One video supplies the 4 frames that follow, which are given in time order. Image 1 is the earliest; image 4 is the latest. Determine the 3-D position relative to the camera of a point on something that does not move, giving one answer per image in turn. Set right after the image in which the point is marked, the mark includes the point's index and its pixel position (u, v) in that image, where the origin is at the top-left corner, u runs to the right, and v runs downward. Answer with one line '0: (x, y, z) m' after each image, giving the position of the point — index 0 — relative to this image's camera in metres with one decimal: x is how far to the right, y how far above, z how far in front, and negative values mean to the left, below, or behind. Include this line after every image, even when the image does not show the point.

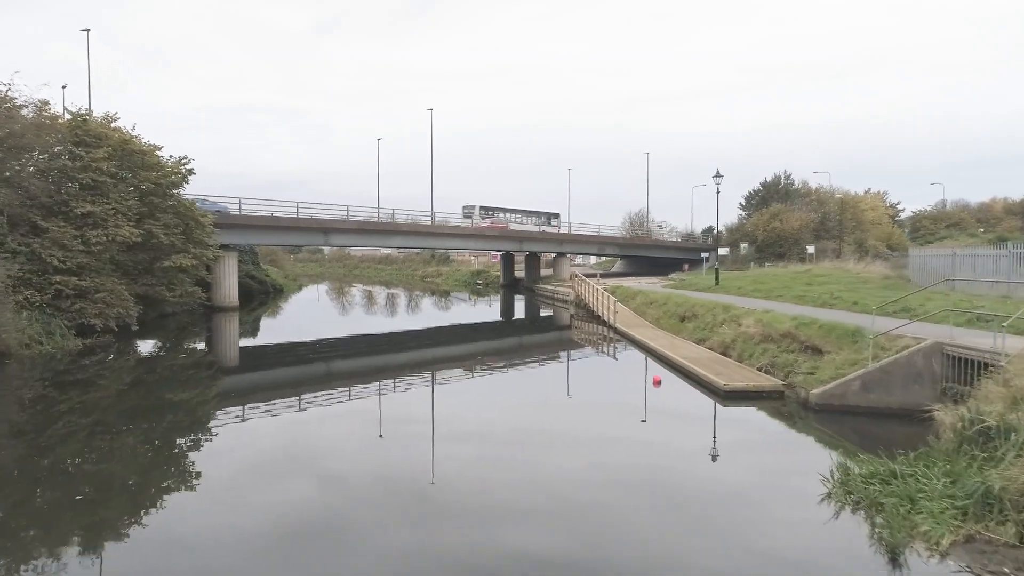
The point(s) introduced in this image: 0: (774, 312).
0: (+5.8, -0.5, +13.2) m
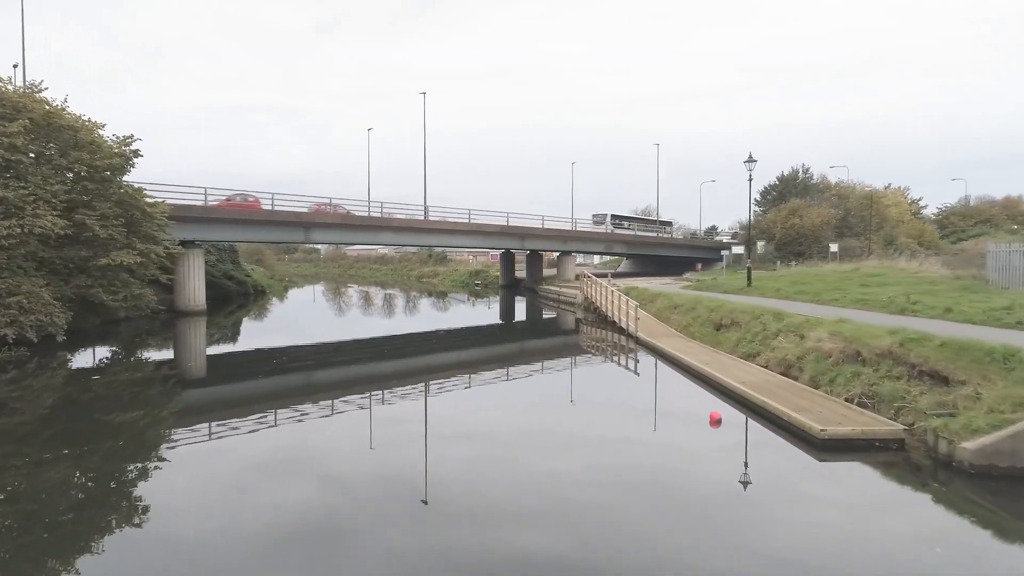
0: (+5.9, -0.6, +10.3) m
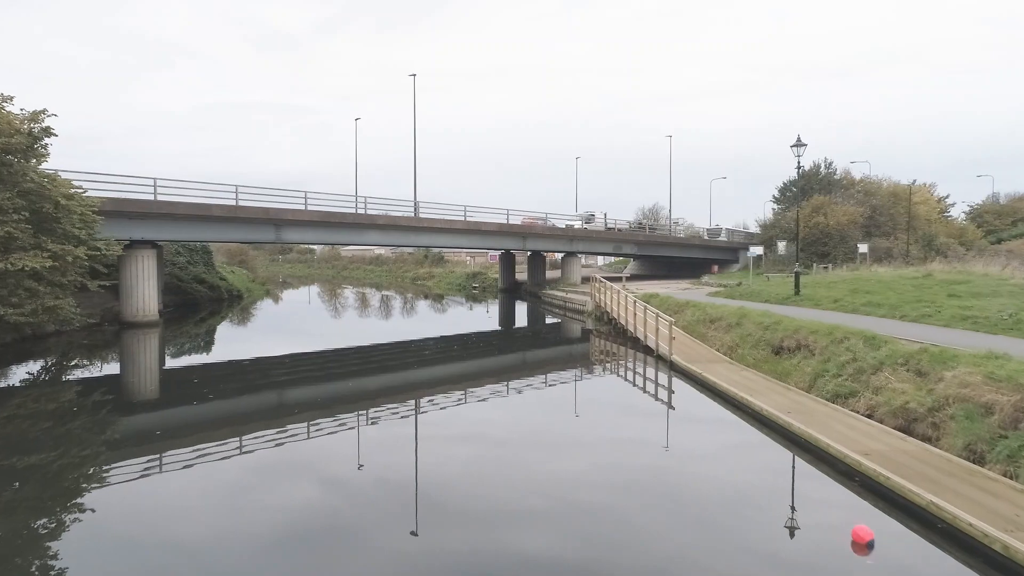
0: (+5.9, -0.8, +7.1) m
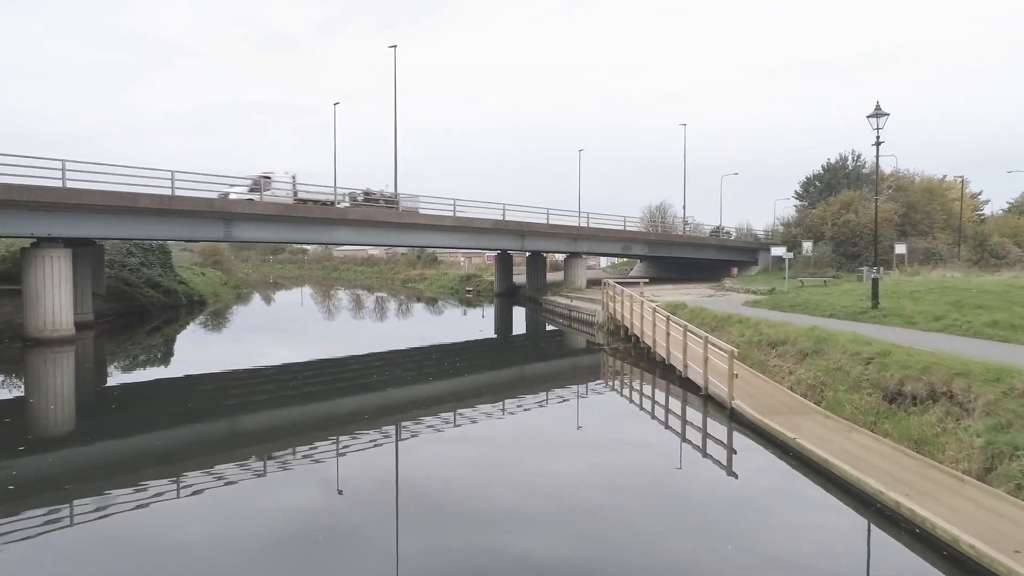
0: (+5.8, -1.0, +3.3) m
